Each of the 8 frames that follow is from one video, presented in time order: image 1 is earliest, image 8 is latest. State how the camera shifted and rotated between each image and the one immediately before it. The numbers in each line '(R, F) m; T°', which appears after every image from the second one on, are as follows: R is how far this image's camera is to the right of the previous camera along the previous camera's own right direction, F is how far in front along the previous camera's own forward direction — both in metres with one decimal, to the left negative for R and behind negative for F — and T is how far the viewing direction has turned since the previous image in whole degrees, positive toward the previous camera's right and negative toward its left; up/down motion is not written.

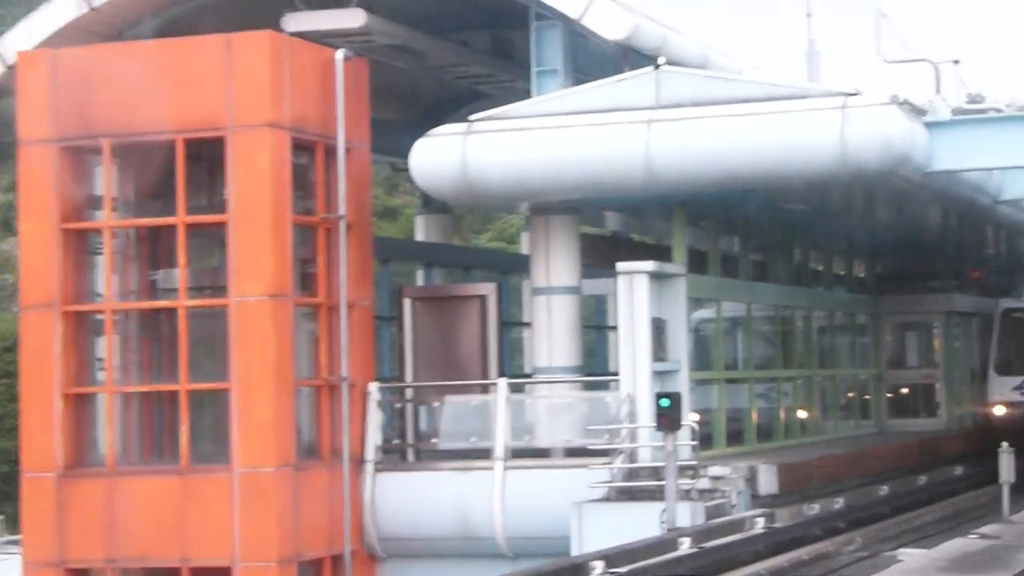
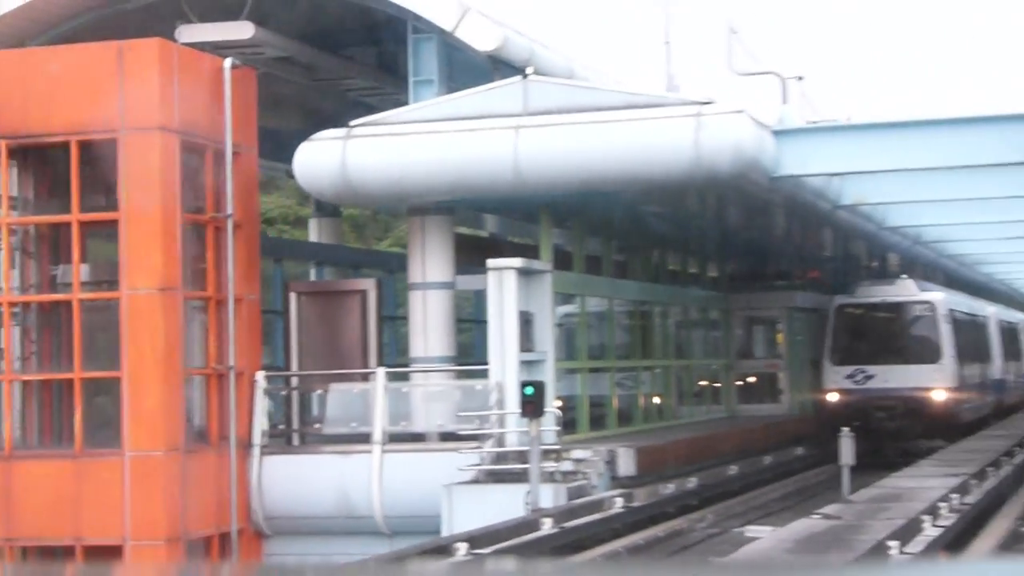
(+0.7, -1.5) m; +3°
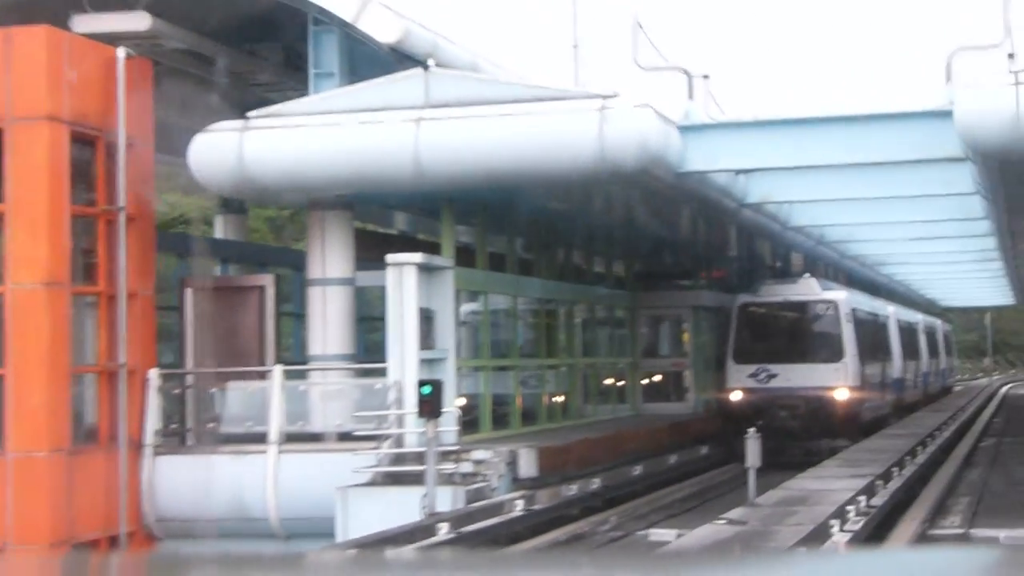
(+0.5, +0.4) m; +3°
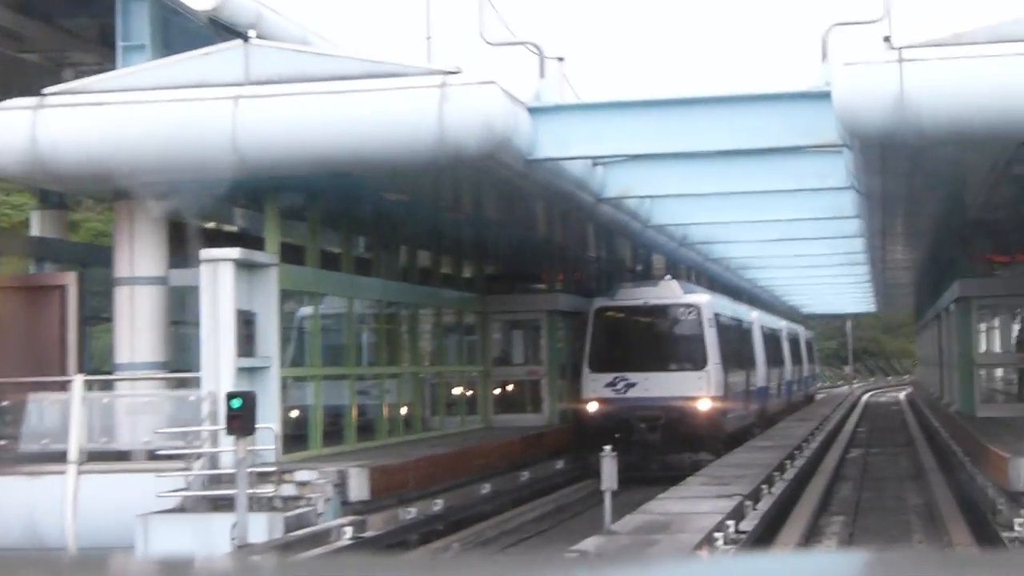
(+0.4, +2.0) m; +5°
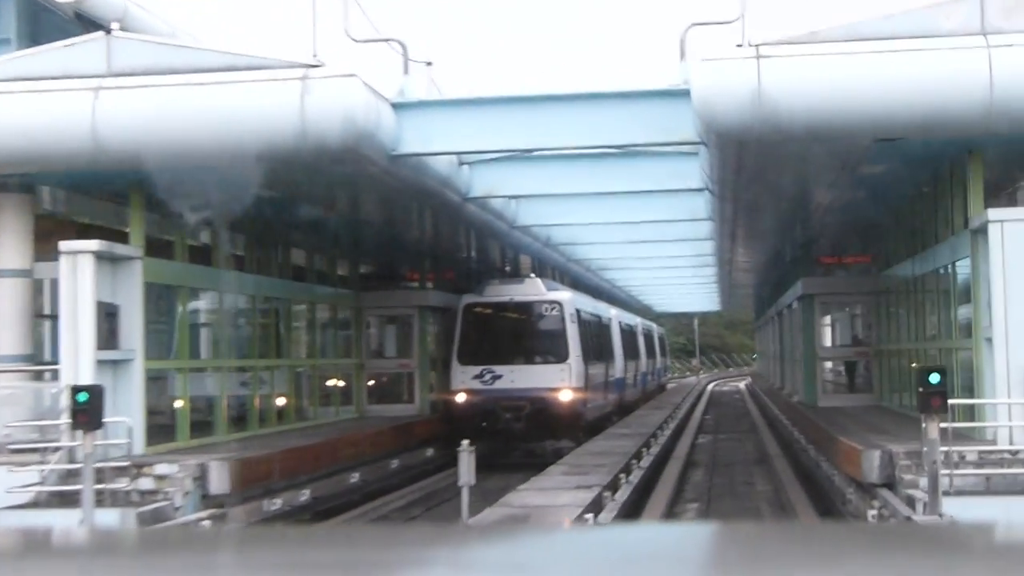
(-0.3, -0.7) m; +6°
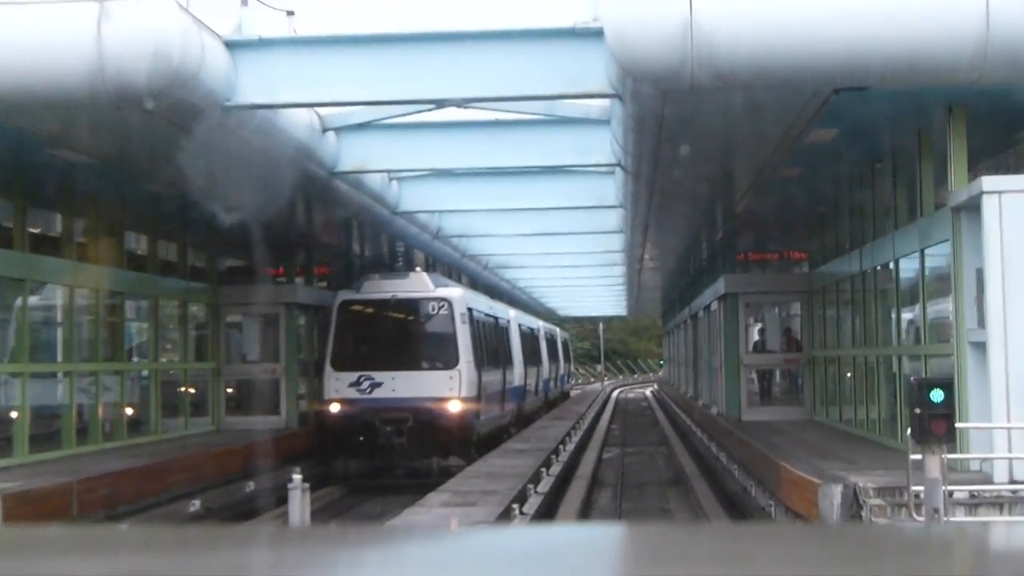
(+0.3, +2.6) m; +4°
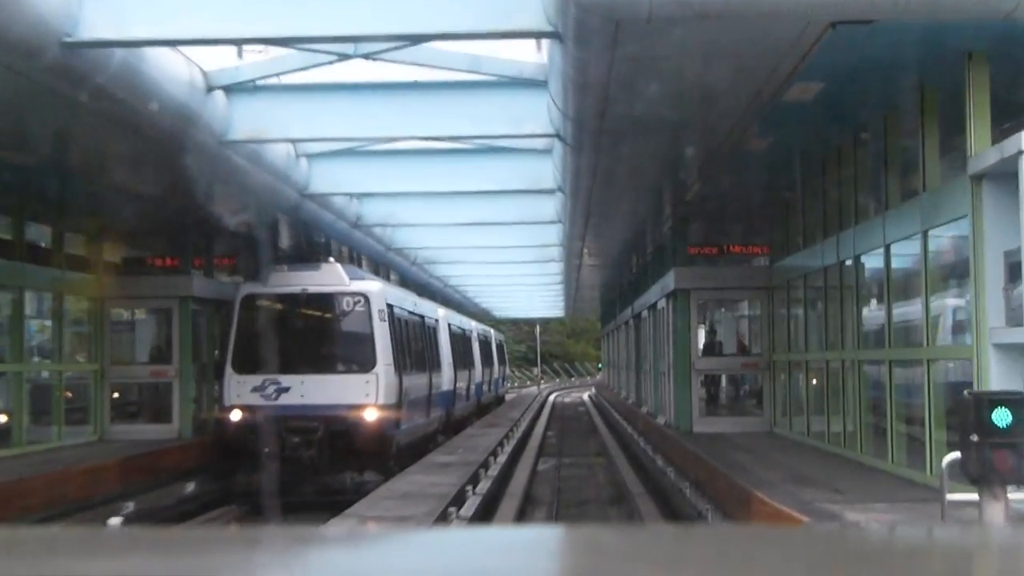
(+0.1, +1.9) m; +2°
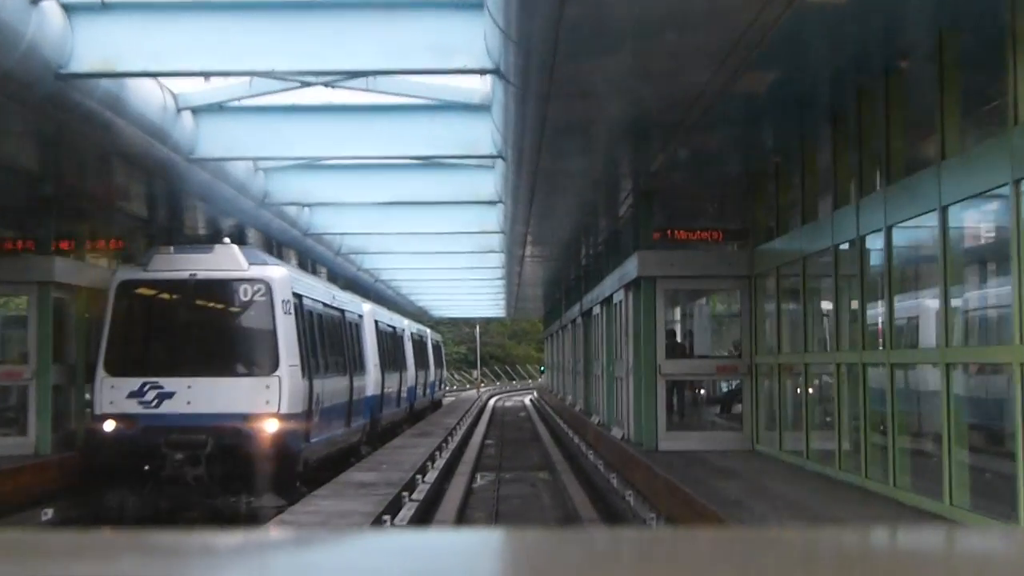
(+0.1, +2.6) m; +2°
